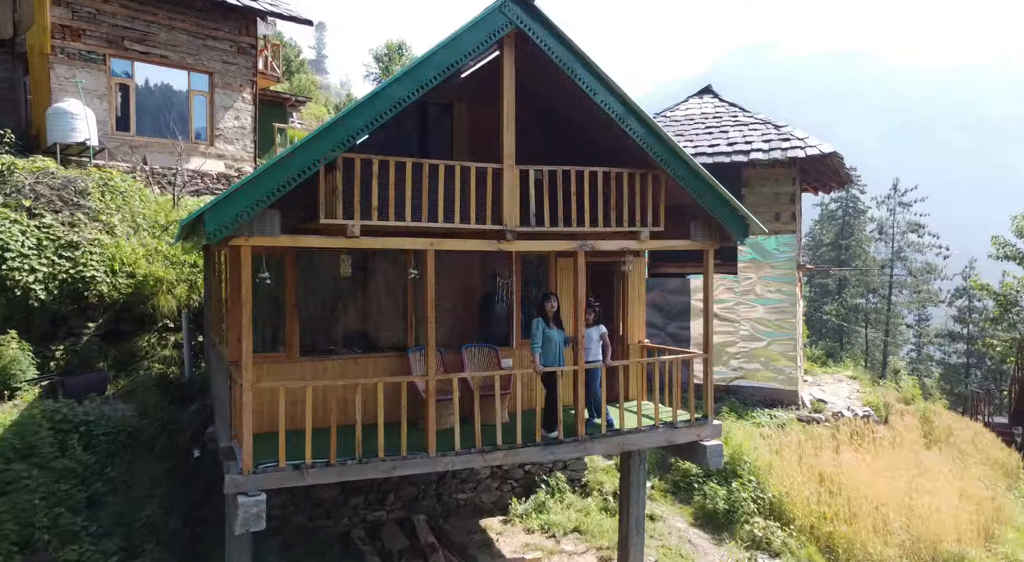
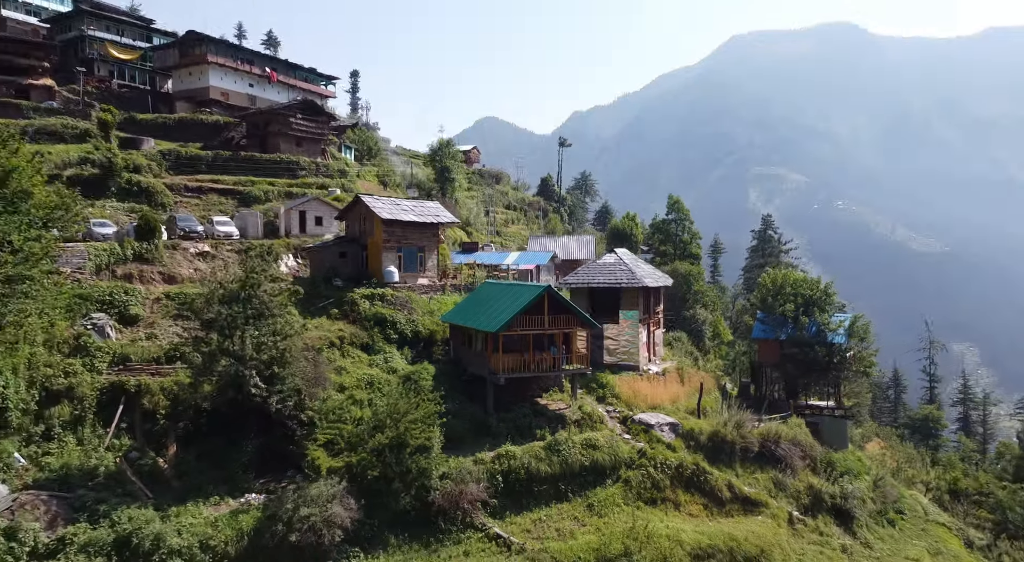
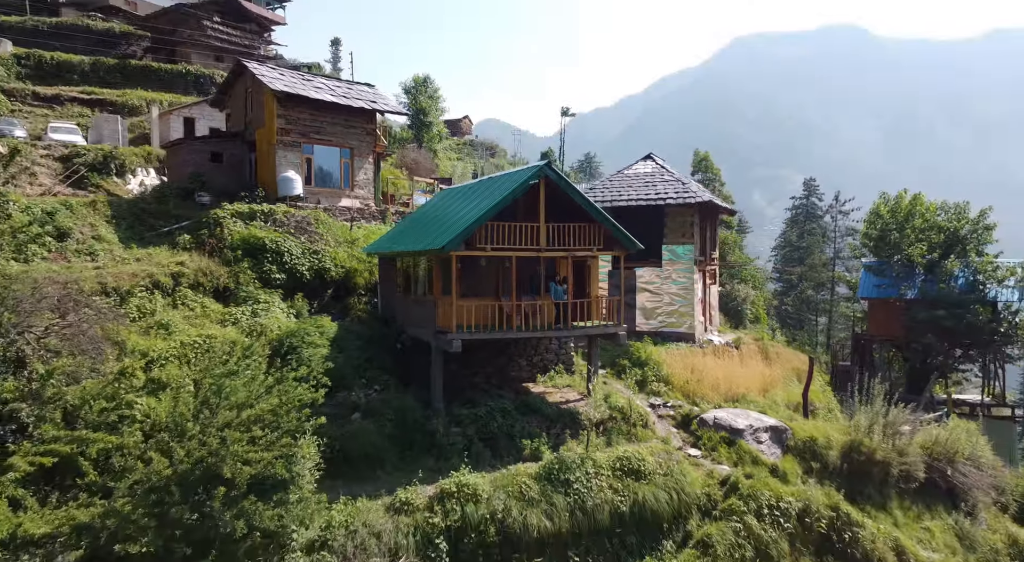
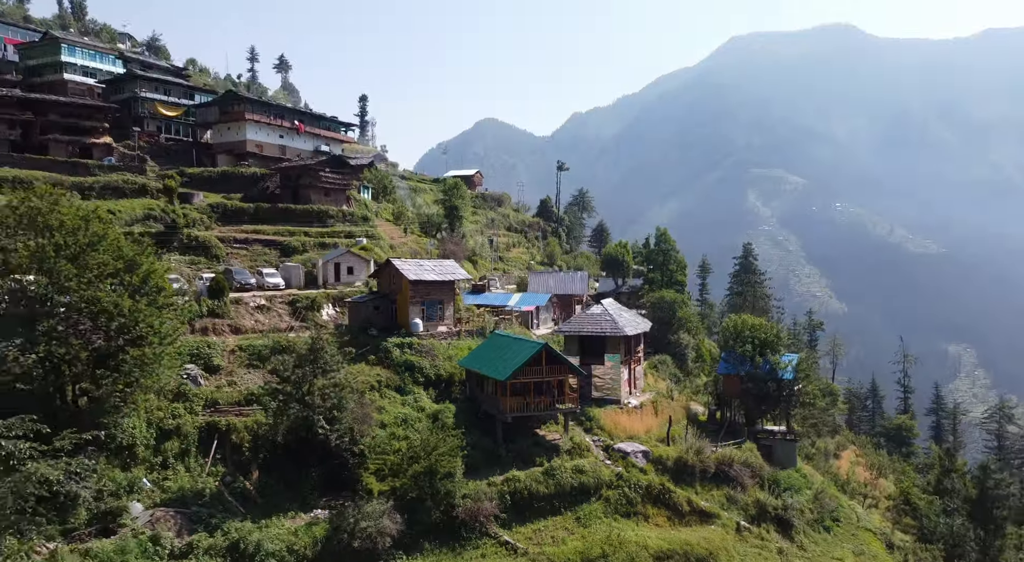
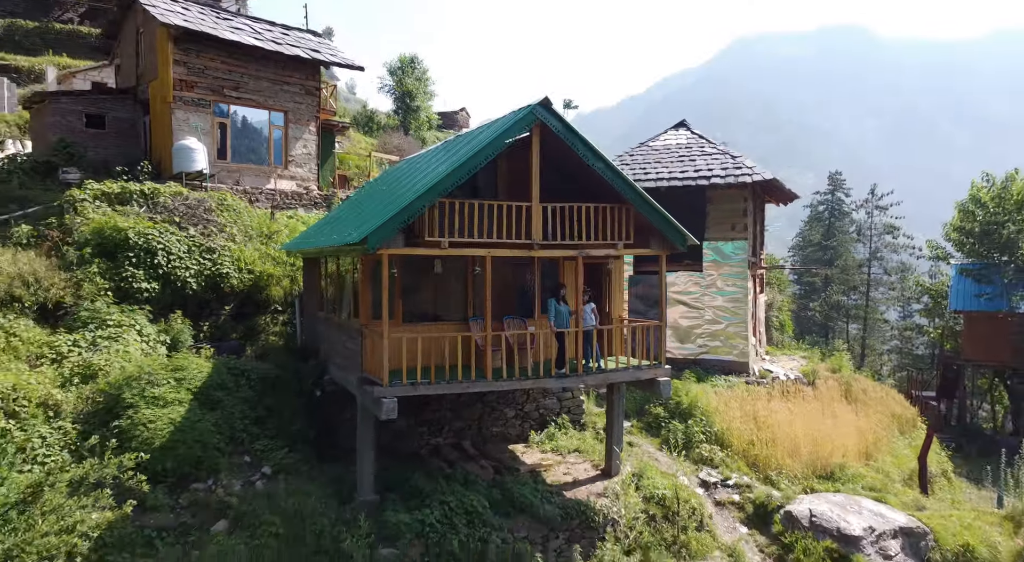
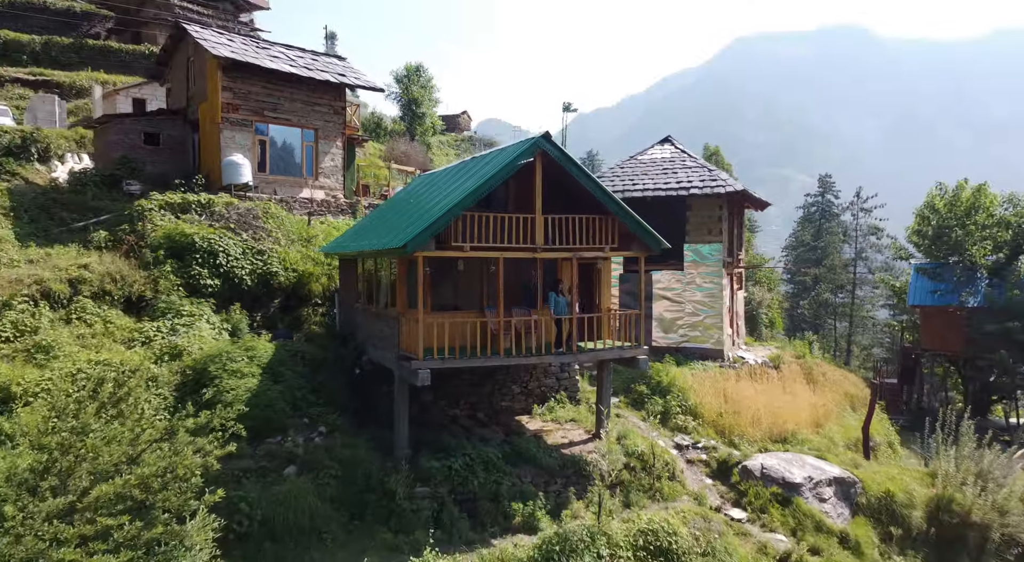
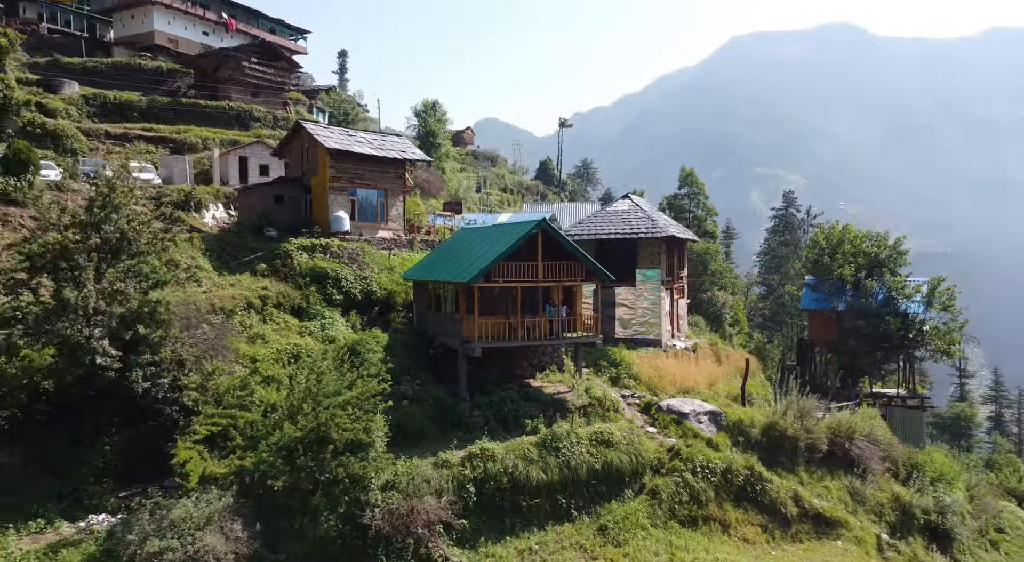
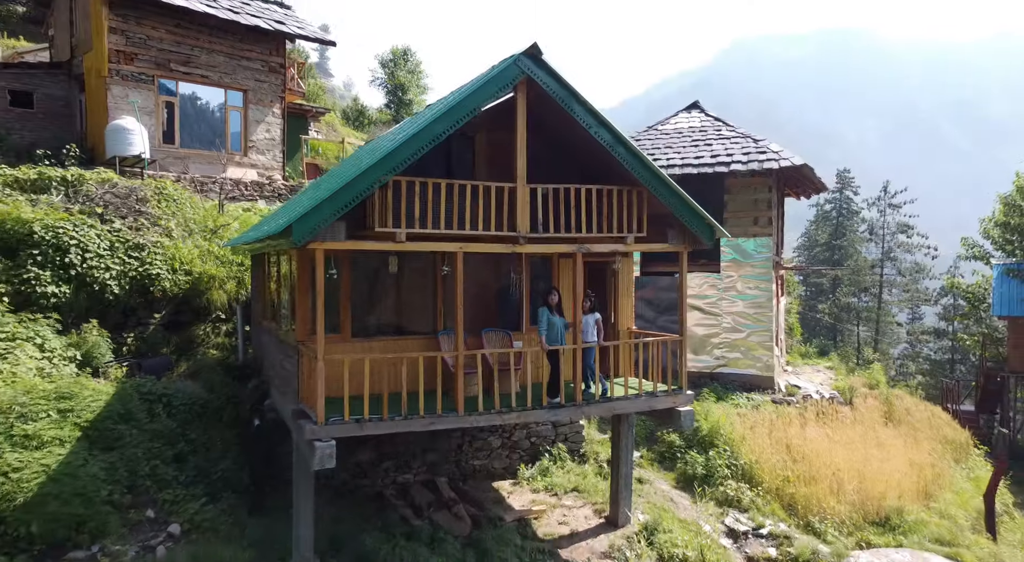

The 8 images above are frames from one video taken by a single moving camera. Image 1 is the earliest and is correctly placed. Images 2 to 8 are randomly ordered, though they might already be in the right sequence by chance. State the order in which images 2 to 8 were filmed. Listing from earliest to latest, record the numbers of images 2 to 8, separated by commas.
8, 5, 6, 3, 7, 2, 4
